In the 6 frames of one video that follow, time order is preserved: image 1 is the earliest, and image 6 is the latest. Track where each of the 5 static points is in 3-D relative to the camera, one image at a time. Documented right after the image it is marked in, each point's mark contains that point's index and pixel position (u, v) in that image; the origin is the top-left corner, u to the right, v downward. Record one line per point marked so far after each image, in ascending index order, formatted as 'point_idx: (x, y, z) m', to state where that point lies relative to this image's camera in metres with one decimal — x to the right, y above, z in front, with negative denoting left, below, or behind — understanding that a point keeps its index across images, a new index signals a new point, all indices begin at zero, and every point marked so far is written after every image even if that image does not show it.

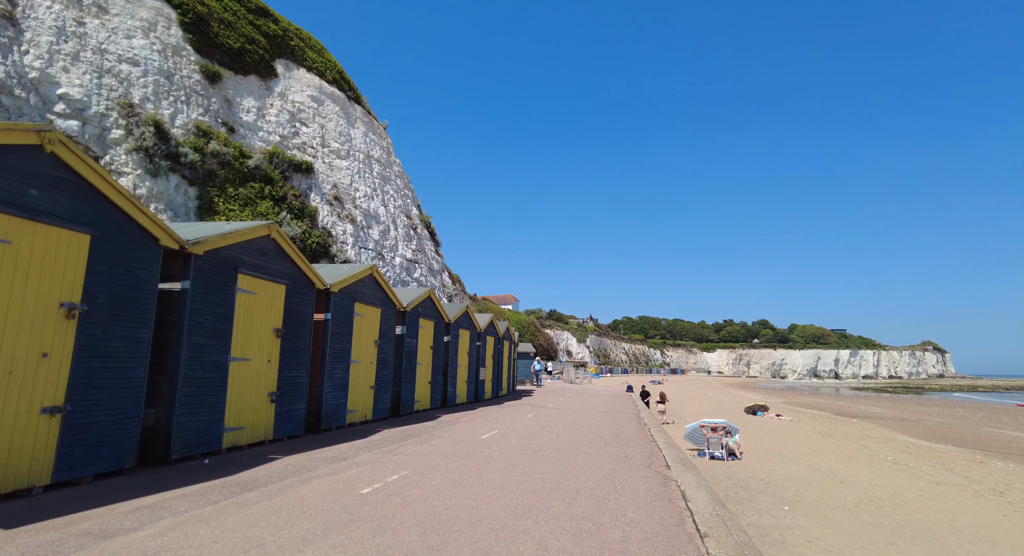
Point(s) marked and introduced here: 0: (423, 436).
0: (-1.7, -3.1, +10.4) m
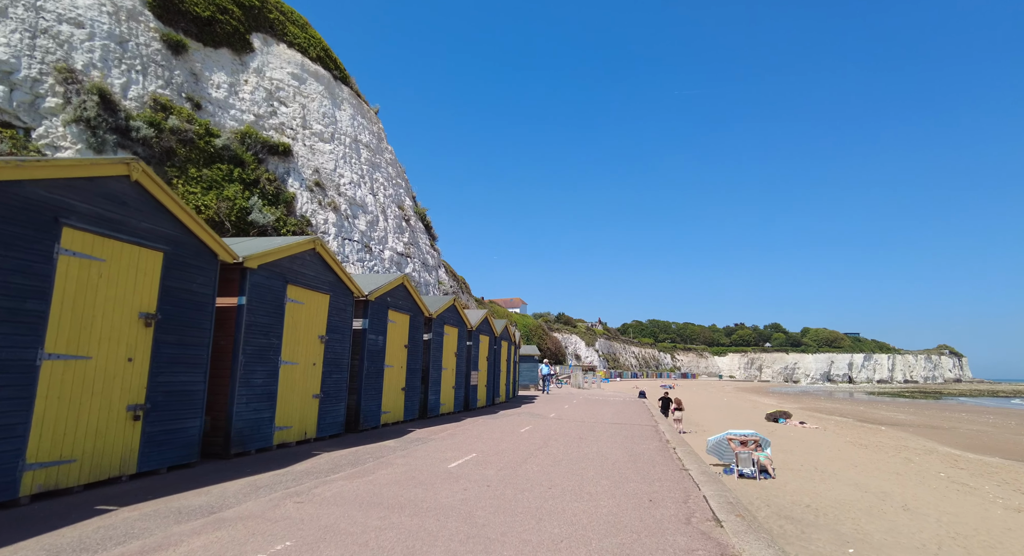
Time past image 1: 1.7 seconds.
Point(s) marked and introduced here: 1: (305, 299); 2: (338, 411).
0: (-2.1, -2.7, +7.6) m
1: (-3.6, -0.4, +9.4) m
2: (-3.4, -2.6, +10.4) m
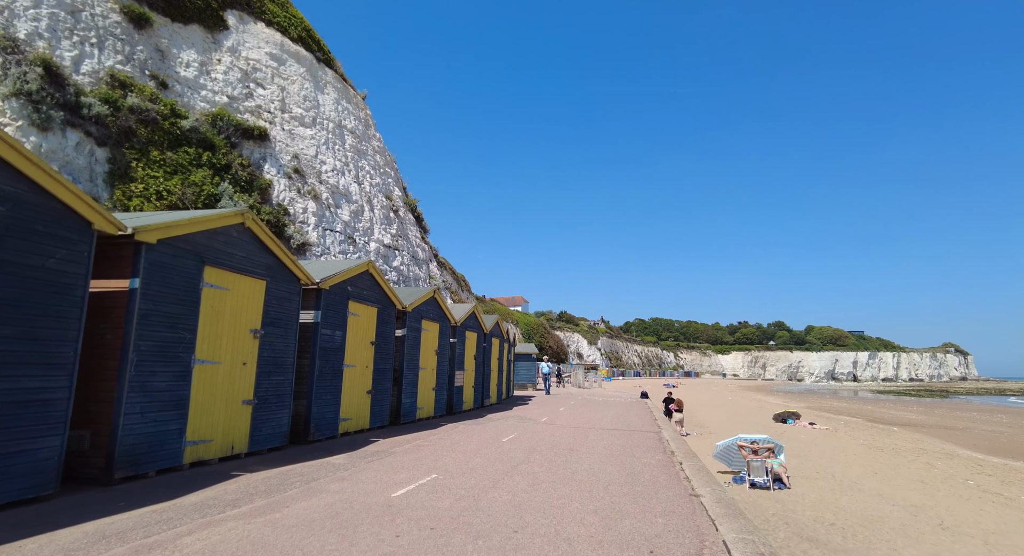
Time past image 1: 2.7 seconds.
0: (-2.5, -2.4, +5.9) m
1: (-4.1, -0.1, +7.7) m
2: (-3.8, -2.3, +8.7) m
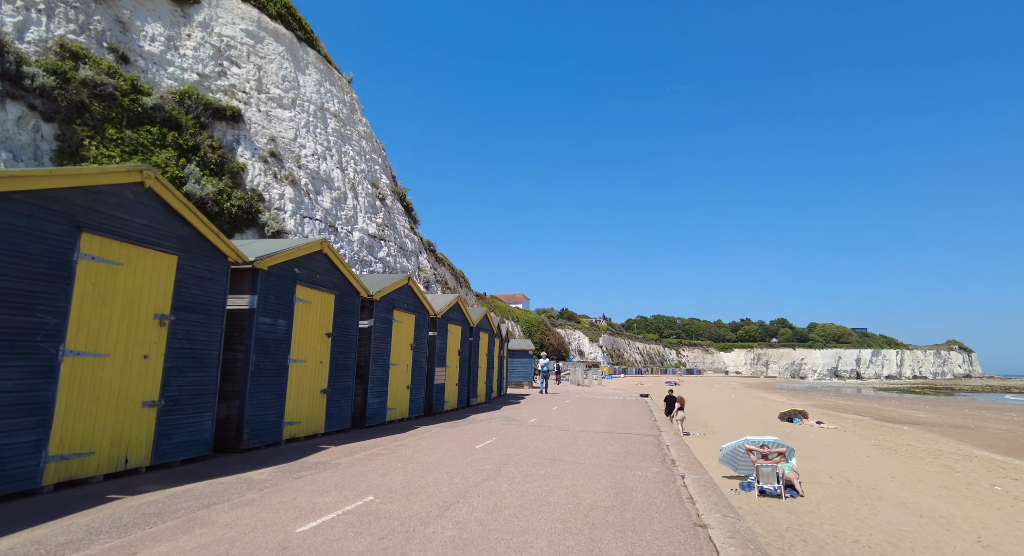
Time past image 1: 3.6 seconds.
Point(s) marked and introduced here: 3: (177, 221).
0: (-2.9, -2.1, +4.4) m
1: (-4.5, +0.2, +6.2) m
2: (-4.3, -2.0, +7.2) m
3: (-4.4, +0.7, +6.9) m
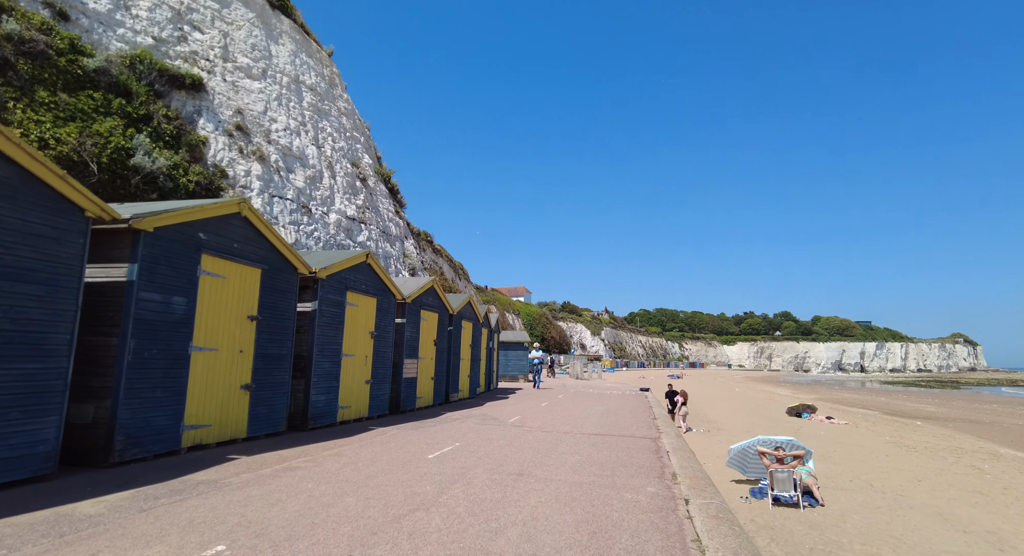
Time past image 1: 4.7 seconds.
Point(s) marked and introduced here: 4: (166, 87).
0: (-3.5, -1.7, +2.6) m
1: (-5.1, +0.7, +4.3) m
2: (-4.8, -1.6, +5.4) m
3: (-4.9, +1.2, +5.0) m
4: (-12.4, +6.9, +19.0) m
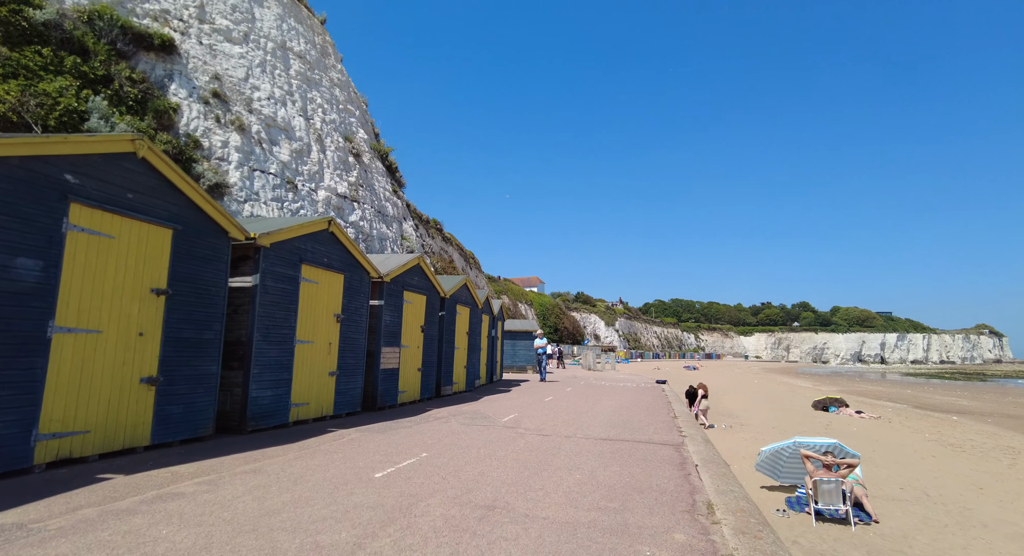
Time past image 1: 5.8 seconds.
0: (-3.9, -1.3, +0.7) m
1: (-5.4, +1.0, +2.5) m
2: (-5.1, -1.1, +3.5) m
3: (-5.2, +1.6, +3.1) m
4: (-12.4, +7.5, +17.2) m
